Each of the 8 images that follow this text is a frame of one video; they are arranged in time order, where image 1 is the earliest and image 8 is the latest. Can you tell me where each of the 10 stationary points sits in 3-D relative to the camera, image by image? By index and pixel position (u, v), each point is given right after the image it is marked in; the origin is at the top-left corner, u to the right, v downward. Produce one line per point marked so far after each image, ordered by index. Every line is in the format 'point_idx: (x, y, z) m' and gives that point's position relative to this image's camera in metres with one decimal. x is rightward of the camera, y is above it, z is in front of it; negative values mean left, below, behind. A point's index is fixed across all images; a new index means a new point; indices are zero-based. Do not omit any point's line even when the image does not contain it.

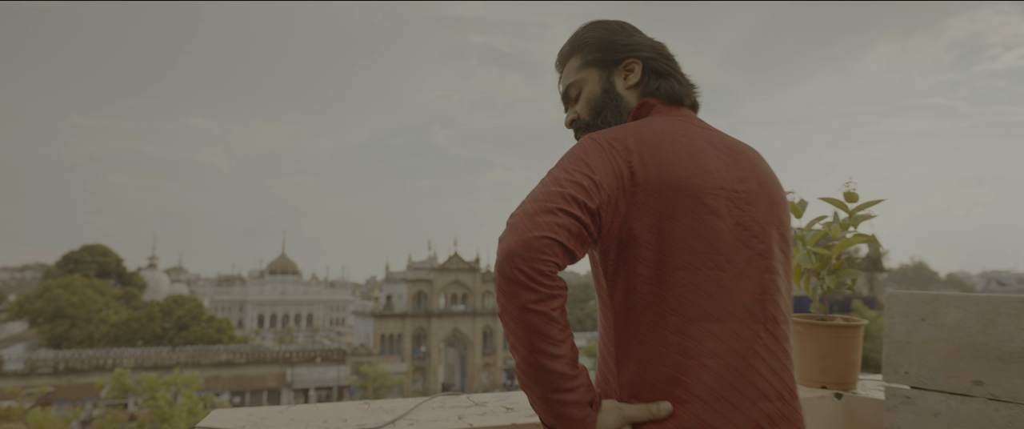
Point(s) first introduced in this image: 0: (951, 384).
0: (+1.1, -0.4, +1.6) m
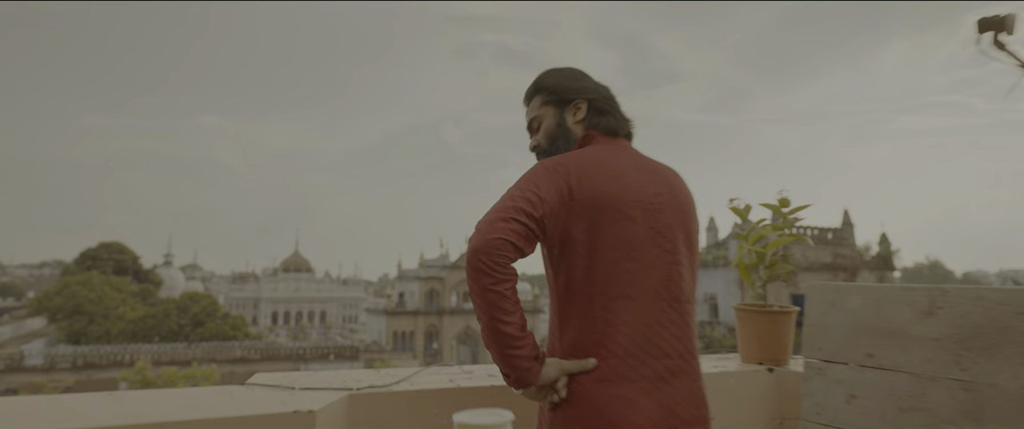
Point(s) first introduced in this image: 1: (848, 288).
0: (+1.1, -0.4, +1.9) m
1: (+1.1, -0.2, +1.9) m
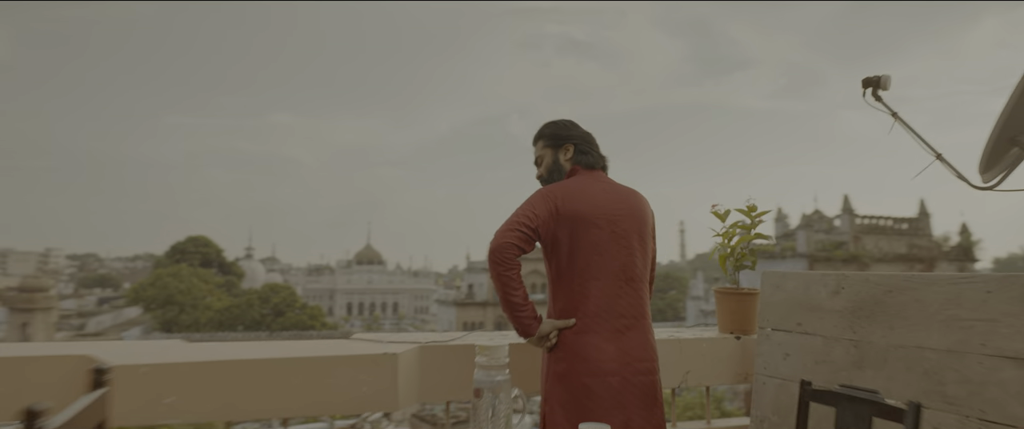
0: (+1.1, -0.5, +2.5) m
1: (+1.2, -0.3, +2.5) m
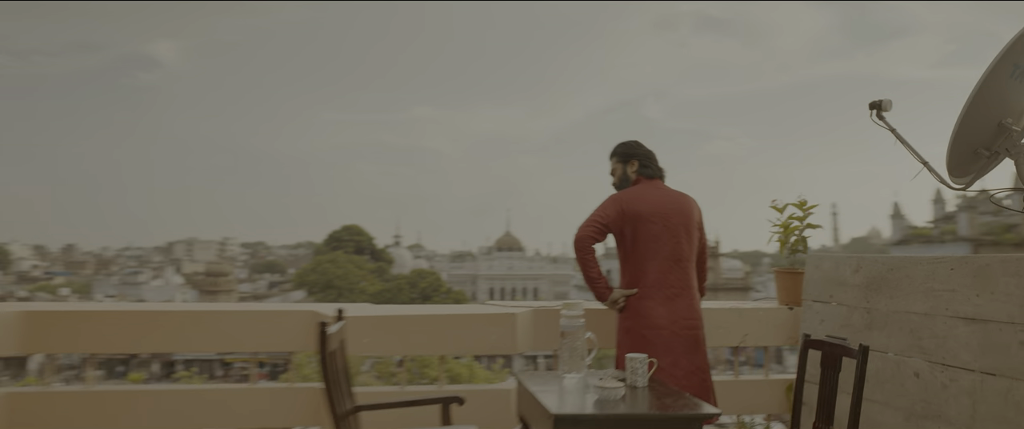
0: (+1.6, -0.4, +3.2) m
1: (+1.6, -0.2, +3.1) m
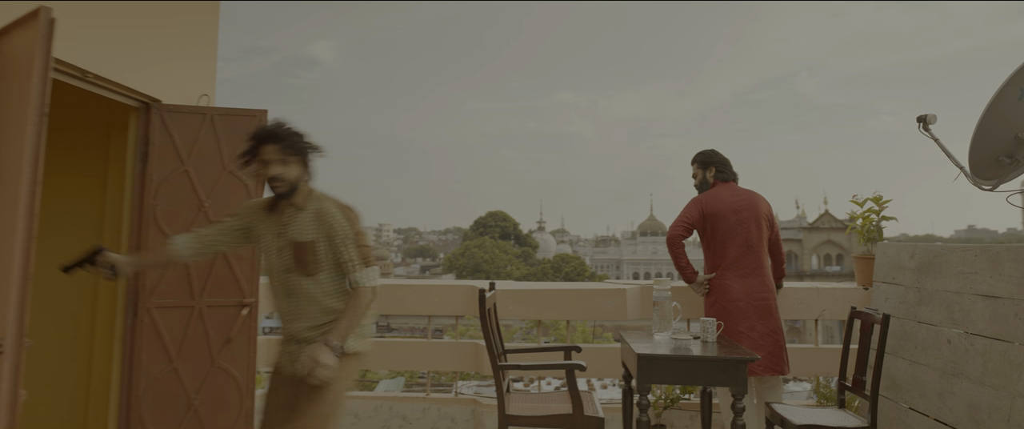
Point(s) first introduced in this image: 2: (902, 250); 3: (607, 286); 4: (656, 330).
0: (+2.3, -0.4, +3.7) m
1: (+2.3, -0.2, +3.7) m
2: (+2.3, -0.2, +3.6) m
3: (+0.7, -0.5, +4.2) m
4: (+0.8, -0.6, +3.2) m
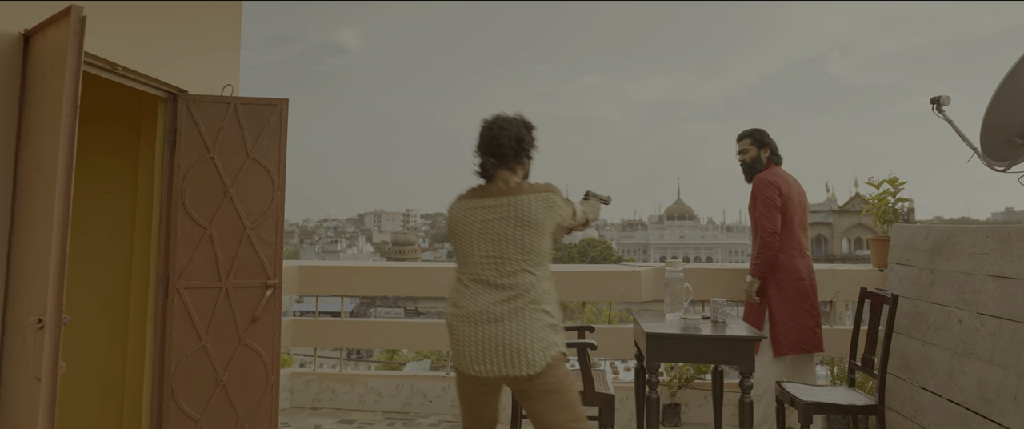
0: (+2.4, -0.3, +3.7) m
1: (+2.4, -0.1, +3.7) m
2: (+2.4, -0.1, +3.6) m
3: (+0.8, -0.4, +4.2) m
4: (+0.8, -0.5, +3.3) m
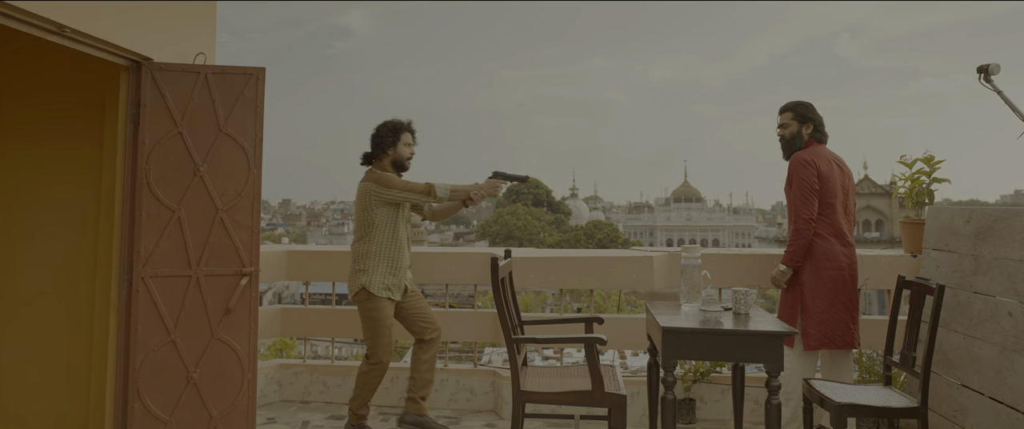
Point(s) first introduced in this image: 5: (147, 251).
0: (+2.4, -0.2, +3.4) m
1: (+2.4, 0.0, +3.4) m
2: (+2.4, 0.0, +3.3) m
3: (+0.8, -0.3, +3.9) m
4: (+0.9, -0.4, +3.0) m
5: (-1.6, -0.2, +2.7) m
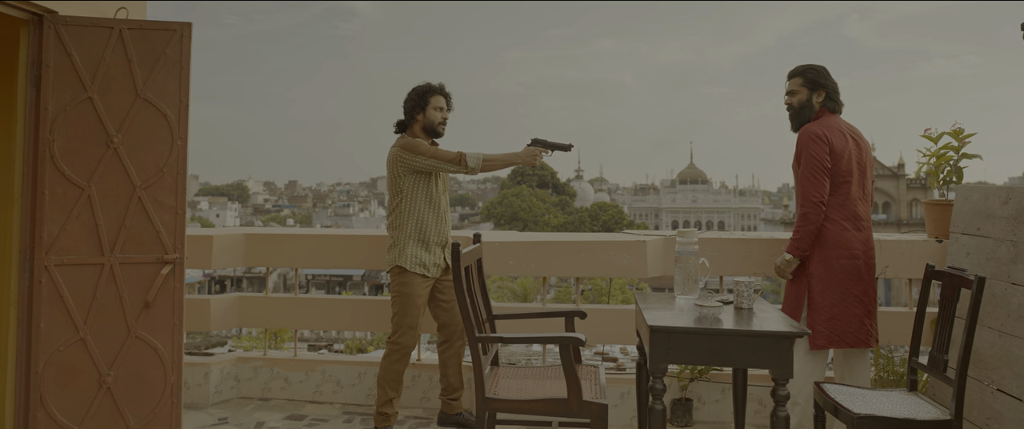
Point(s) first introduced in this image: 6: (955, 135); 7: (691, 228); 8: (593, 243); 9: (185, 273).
0: (+2.3, -0.1, +3.0) m
1: (+2.3, +0.1, +2.9) m
2: (+2.3, +0.1, +2.9) m
3: (+0.6, -0.1, +3.5) m
4: (+0.7, -0.3, +2.6) m
5: (-1.7, -0.1, +2.3) m
6: (+2.5, +0.4, +3.4) m
7: (+0.7, -0.1, +2.5) m
8: (+0.5, -0.2, +3.4) m
9: (-1.3, -0.2, +2.5) m
